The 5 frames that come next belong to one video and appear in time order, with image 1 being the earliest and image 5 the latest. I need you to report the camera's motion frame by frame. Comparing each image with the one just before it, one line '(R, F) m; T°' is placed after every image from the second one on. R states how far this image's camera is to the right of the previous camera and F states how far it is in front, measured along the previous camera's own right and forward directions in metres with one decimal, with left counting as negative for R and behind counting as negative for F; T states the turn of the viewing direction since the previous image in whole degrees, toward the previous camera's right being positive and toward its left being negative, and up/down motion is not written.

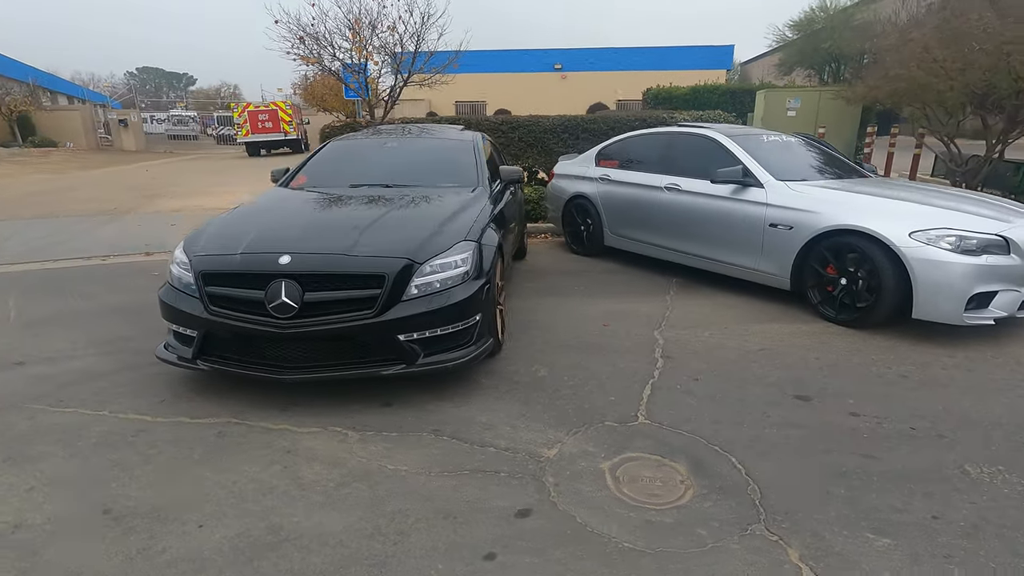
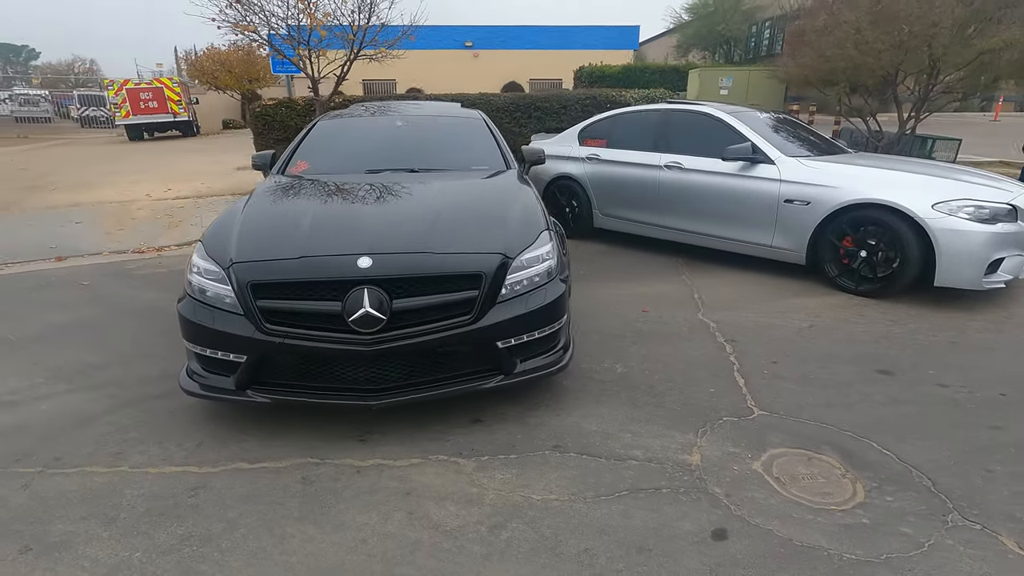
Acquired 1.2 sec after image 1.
(-1.1, +0.5) m; +10°
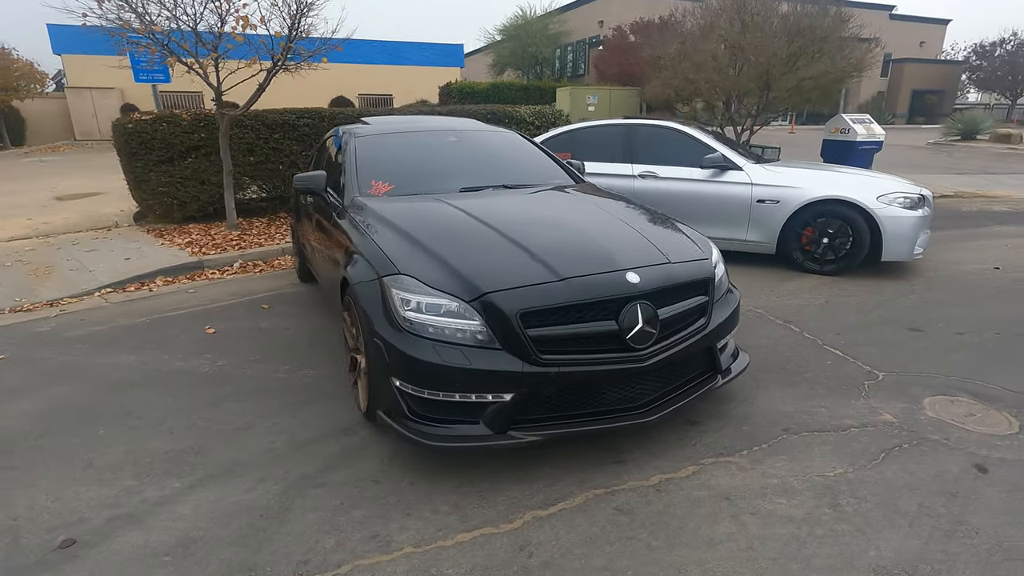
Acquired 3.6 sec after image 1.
(-2.1, +0.4) m; +19°
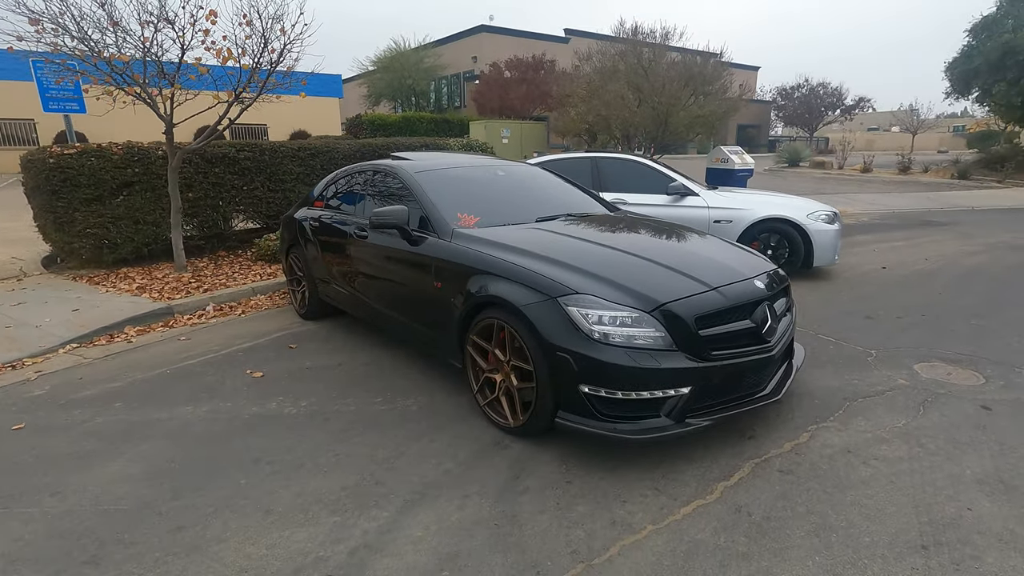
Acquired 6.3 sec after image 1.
(-1.6, -0.2) m; +14°
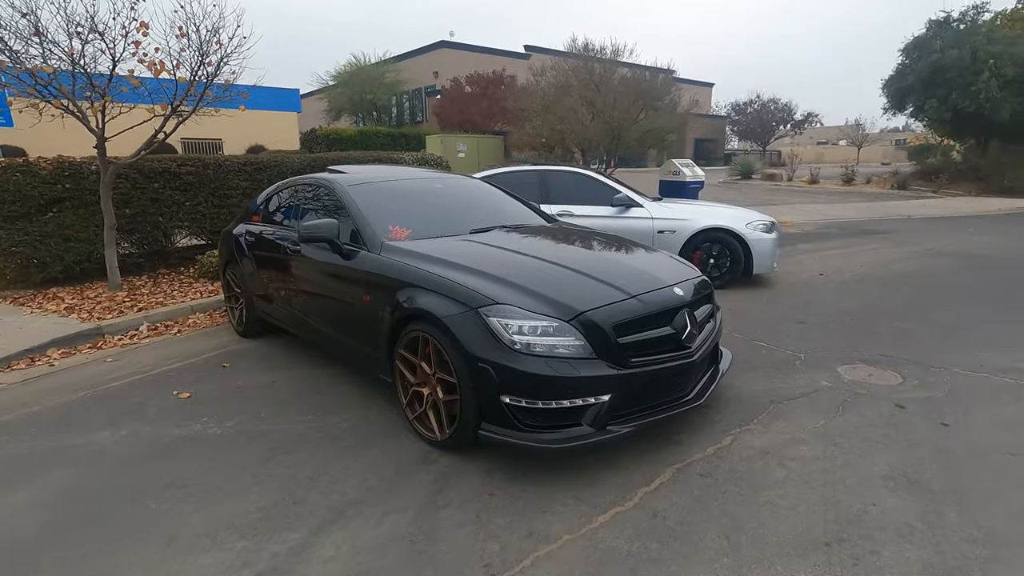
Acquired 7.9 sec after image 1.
(+0.3, 0.0) m; +3°
